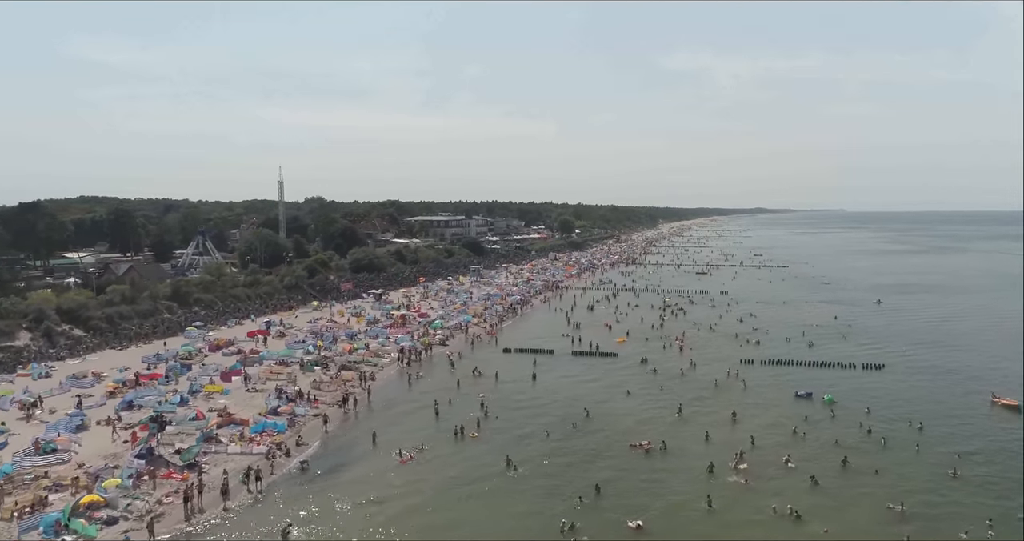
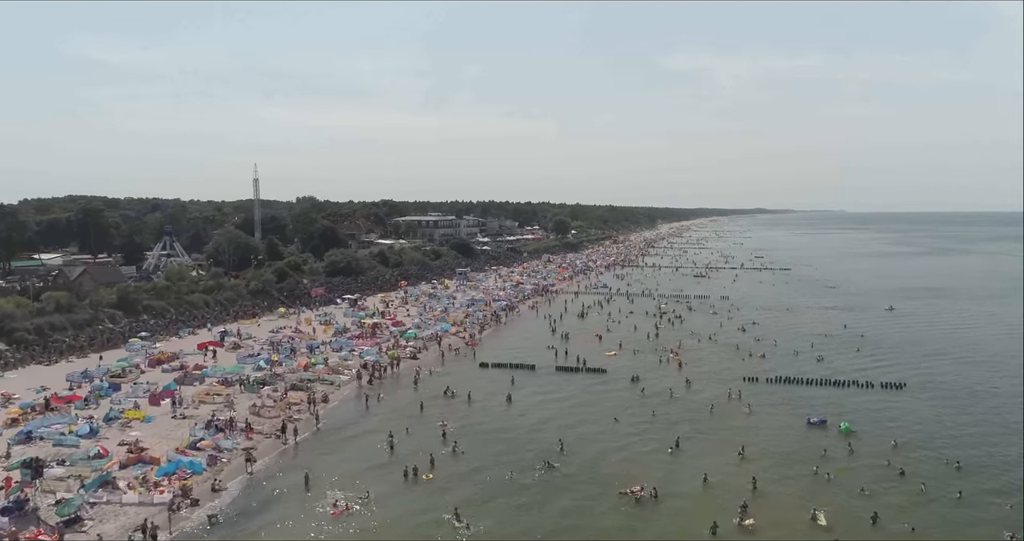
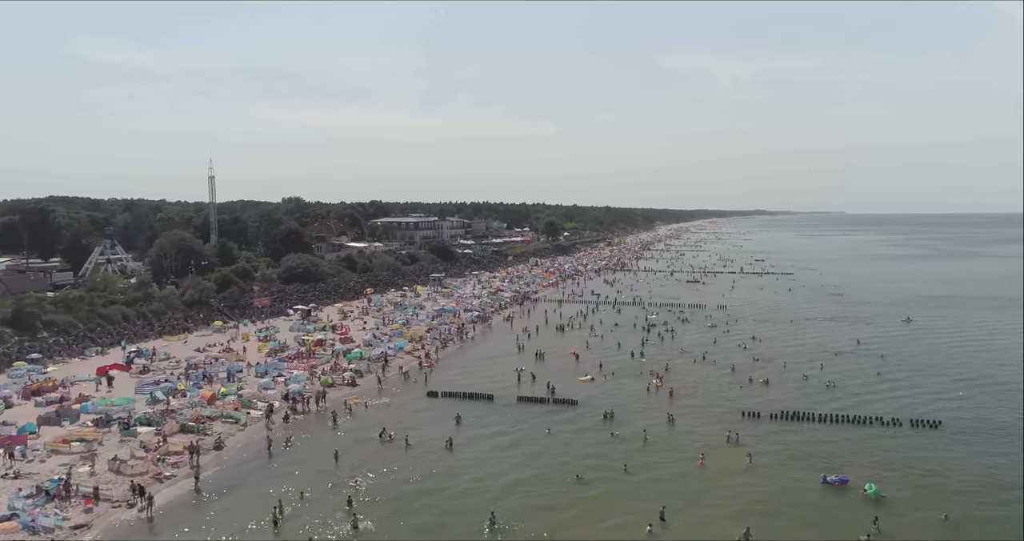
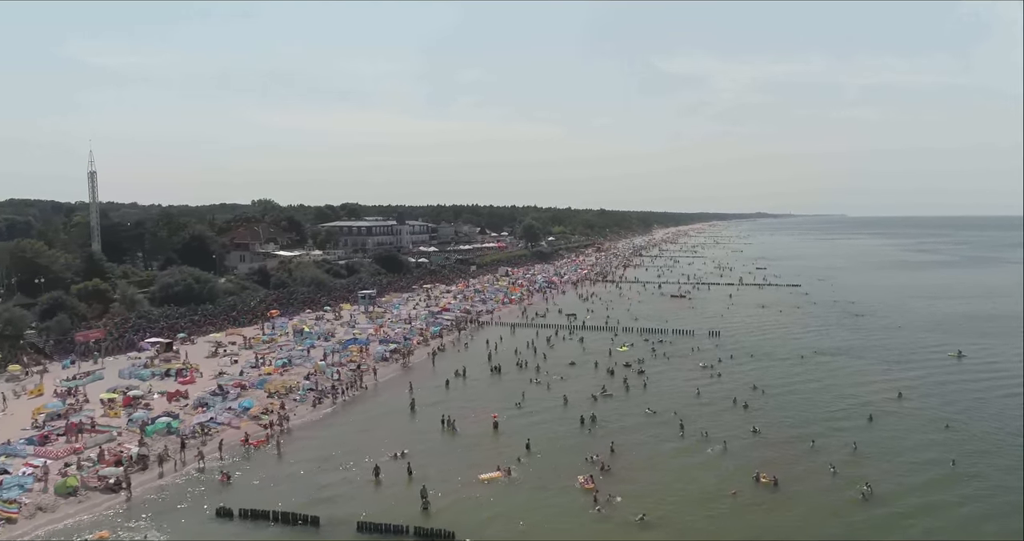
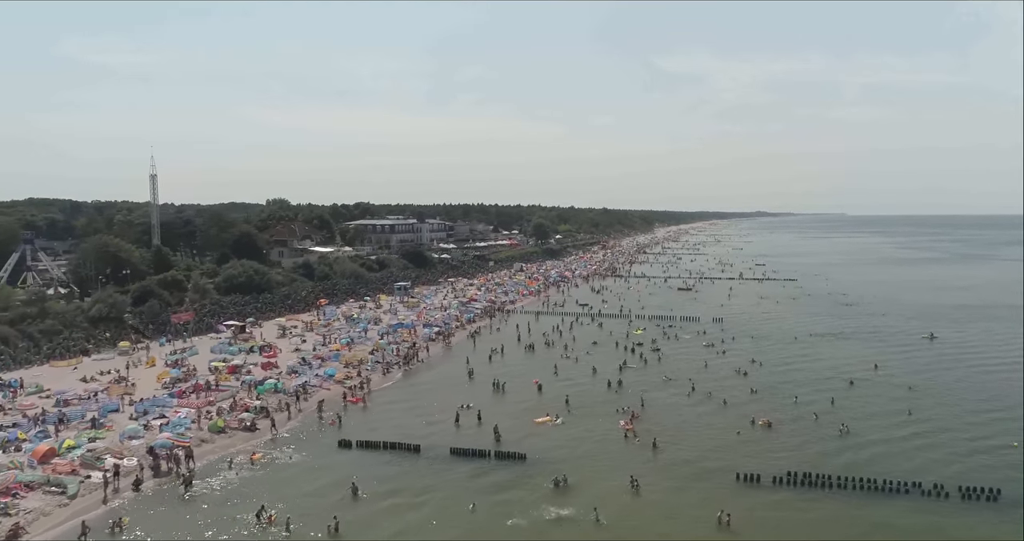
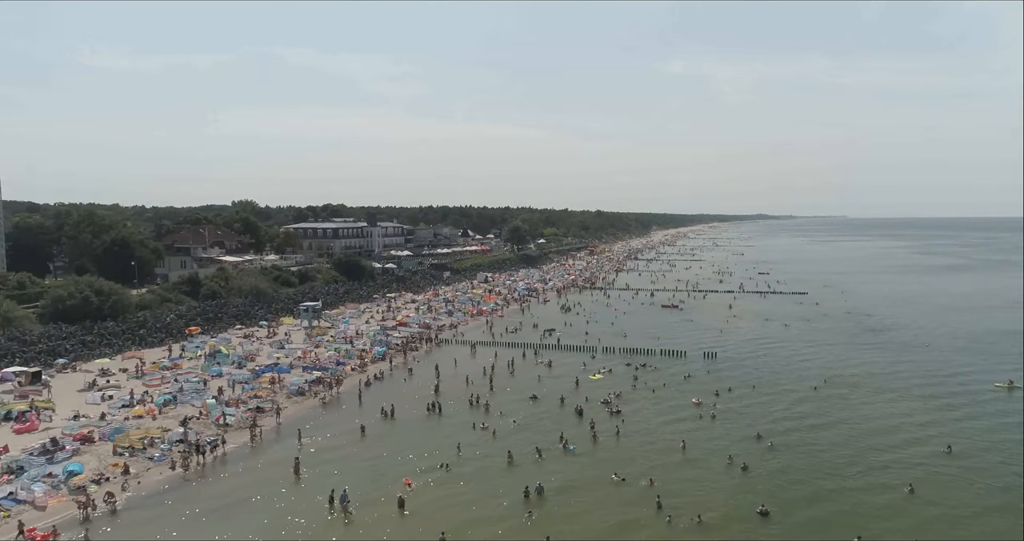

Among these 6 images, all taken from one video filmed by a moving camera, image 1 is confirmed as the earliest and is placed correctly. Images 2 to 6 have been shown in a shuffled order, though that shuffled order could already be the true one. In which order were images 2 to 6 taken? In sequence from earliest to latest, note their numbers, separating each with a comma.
2, 3, 5, 4, 6
